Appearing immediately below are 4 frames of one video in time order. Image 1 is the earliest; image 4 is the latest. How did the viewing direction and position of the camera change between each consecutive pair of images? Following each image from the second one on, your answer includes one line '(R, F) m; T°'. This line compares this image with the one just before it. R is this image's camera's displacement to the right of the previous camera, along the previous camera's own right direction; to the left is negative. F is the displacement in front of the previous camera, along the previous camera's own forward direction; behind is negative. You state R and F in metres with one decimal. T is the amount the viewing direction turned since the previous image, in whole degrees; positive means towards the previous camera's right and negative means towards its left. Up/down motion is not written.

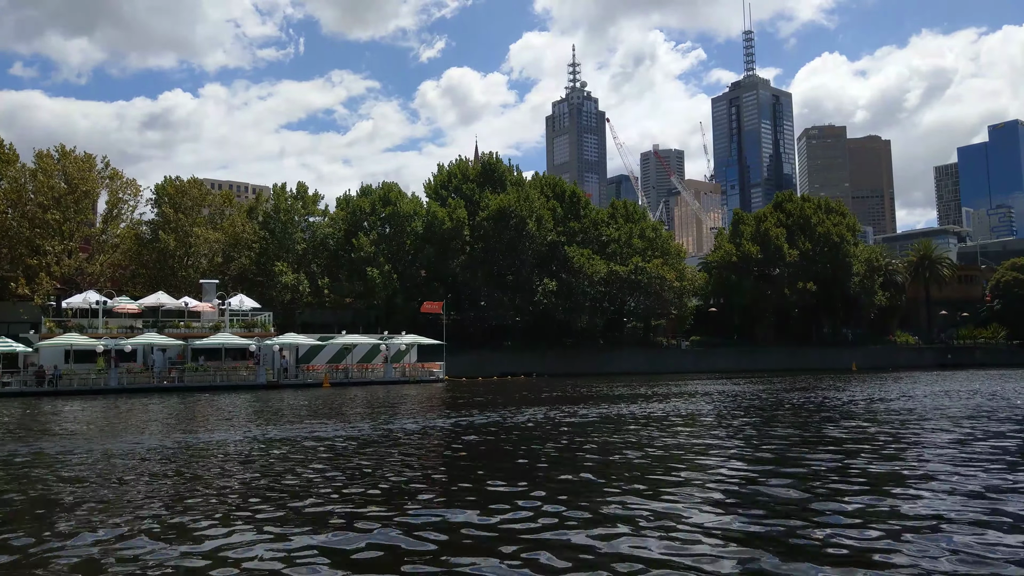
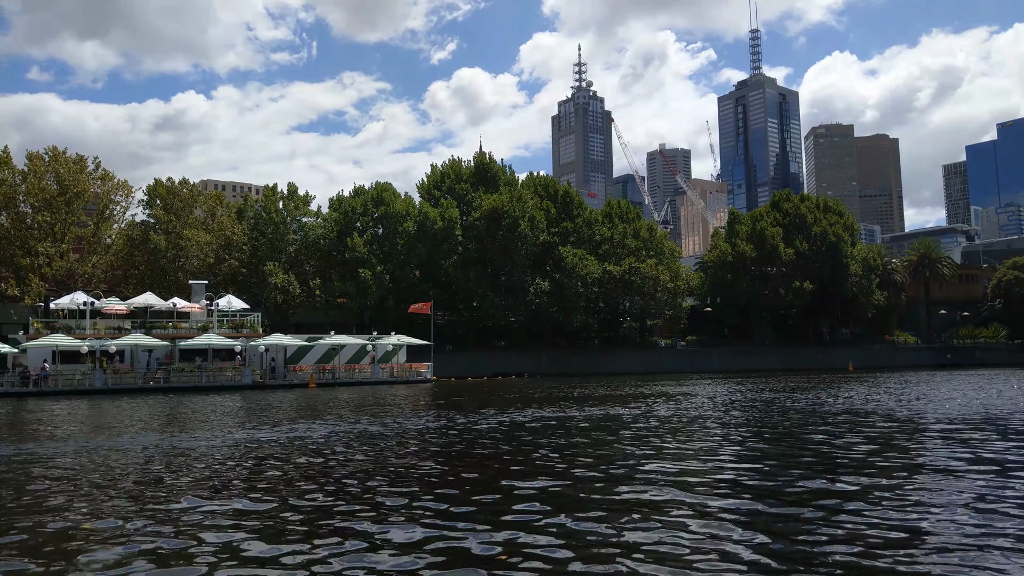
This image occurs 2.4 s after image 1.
(+1.4, +0.1) m; -1°
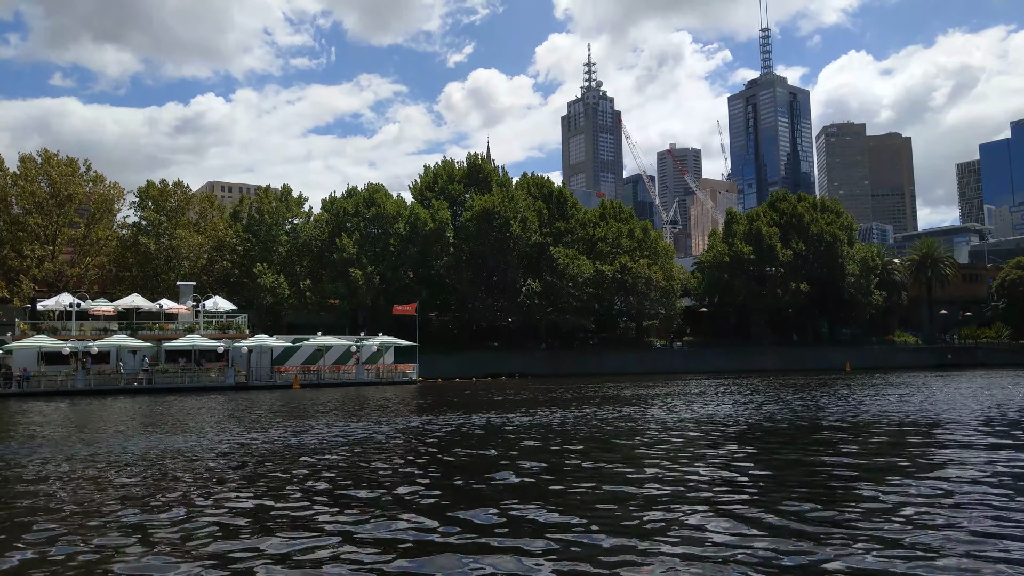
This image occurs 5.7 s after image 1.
(+1.8, +0.1) m; -1°
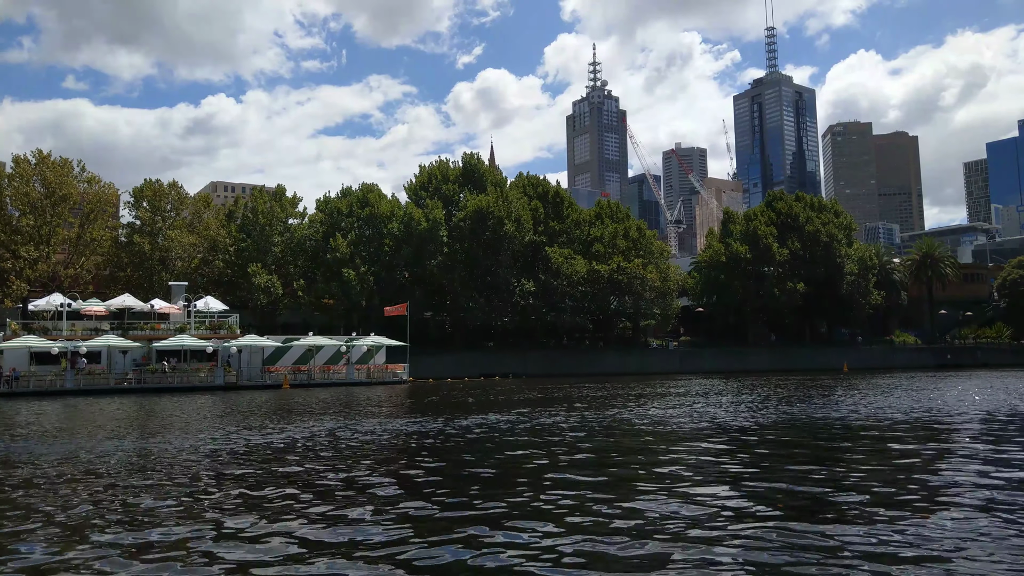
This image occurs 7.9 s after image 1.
(+1.1, +0.1) m; 0°
